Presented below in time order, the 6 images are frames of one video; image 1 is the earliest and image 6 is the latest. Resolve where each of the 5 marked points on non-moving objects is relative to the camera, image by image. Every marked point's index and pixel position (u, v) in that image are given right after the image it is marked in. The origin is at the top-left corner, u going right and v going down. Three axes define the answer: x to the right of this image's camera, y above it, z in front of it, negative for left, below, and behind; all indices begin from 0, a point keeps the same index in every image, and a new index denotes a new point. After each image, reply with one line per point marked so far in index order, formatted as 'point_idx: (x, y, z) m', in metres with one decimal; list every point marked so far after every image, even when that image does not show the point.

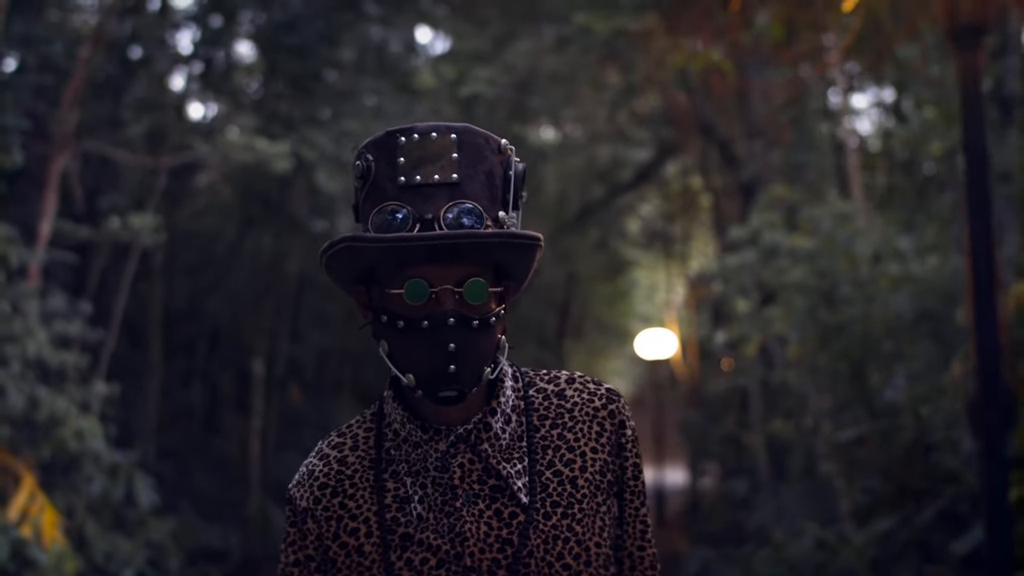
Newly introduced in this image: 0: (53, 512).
0: (-2.4, -1.2, +9.1) m
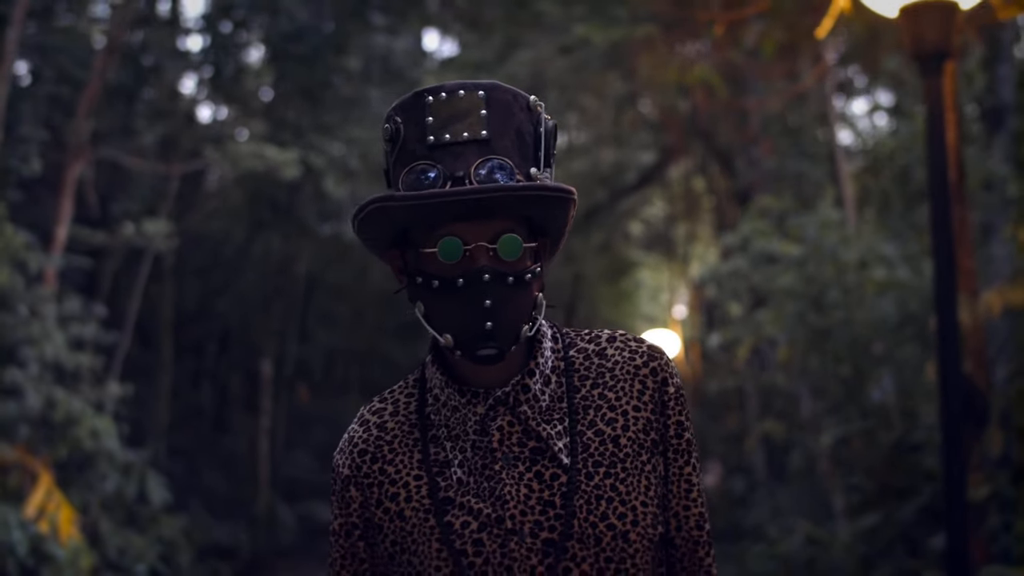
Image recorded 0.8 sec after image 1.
0: (-2.4, -1.2, +9.5) m
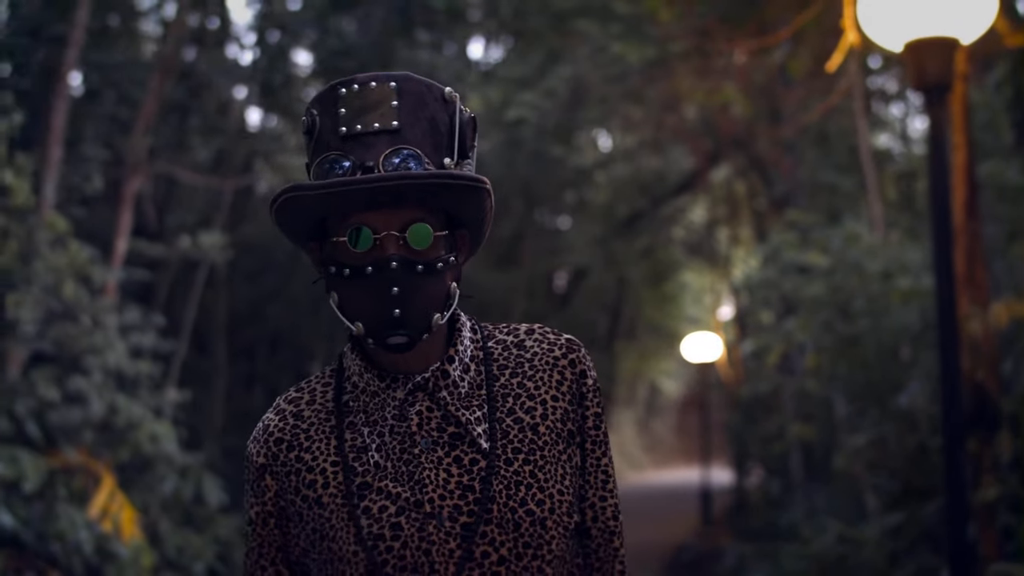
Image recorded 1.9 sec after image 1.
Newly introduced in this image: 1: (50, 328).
0: (-2.2, -1.3, +10.0) m
1: (-2.7, -0.2, +10.1) m
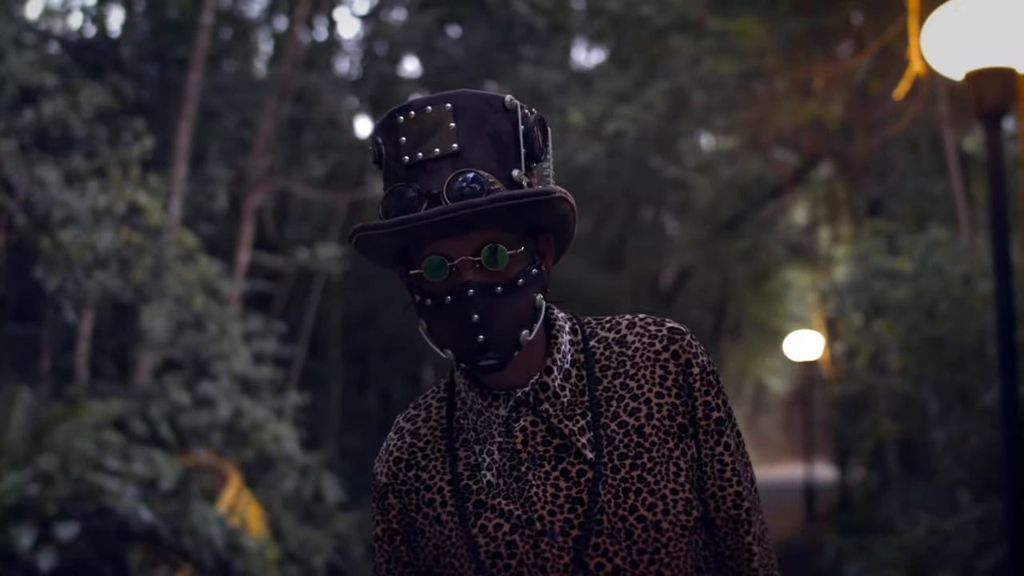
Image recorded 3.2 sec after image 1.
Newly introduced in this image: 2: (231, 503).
0: (-1.6, -1.3, +10.7) m
1: (-2.1, -0.3, +10.8) m
2: (-1.7, -1.3, +10.5) m
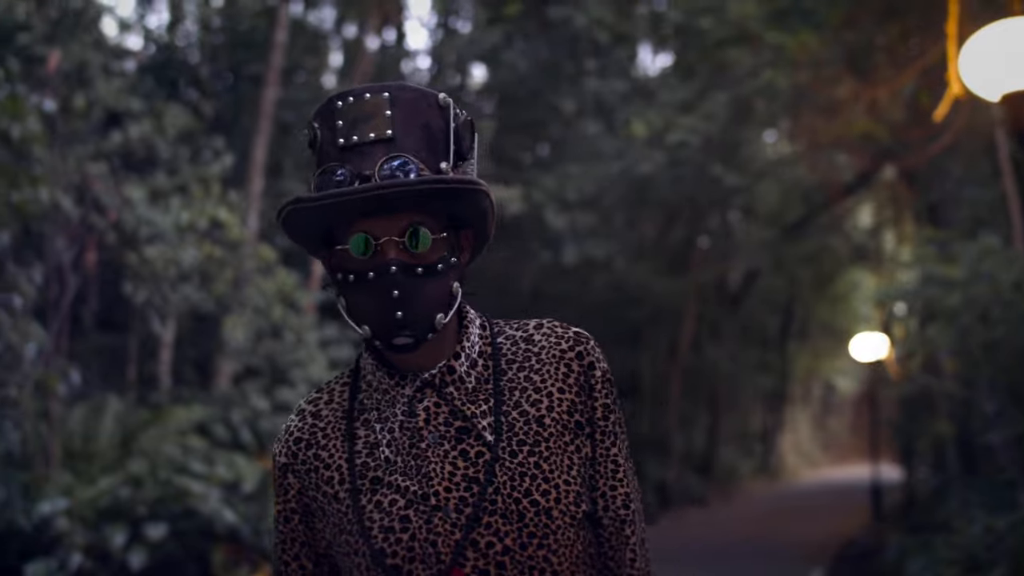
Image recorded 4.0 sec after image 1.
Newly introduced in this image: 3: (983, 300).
0: (-1.1, -1.4, +11.1) m
1: (-1.6, -0.4, +11.3) m
2: (-1.3, -1.4, +10.9) m
3: (+2.9, -0.1, +10.6) m
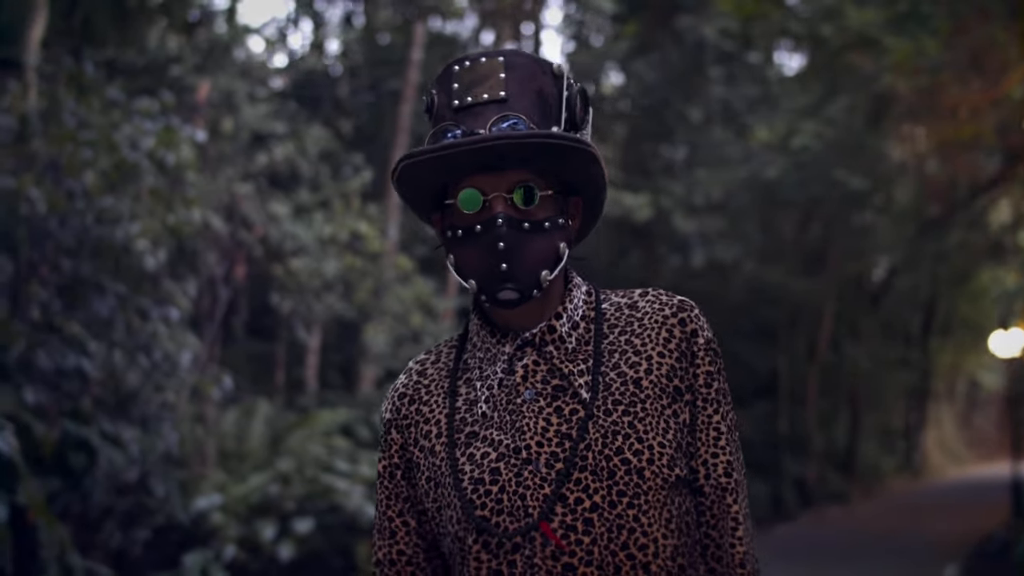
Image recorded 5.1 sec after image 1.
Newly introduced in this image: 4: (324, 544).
0: (-0.3, -1.5, +11.7) m
1: (-0.8, -0.4, +11.9) m
2: (-0.4, -1.4, +11.5) m
3: (+3.7, 0.0, +10.9) m
4: (-1.1, -1.5, +10.1) m
